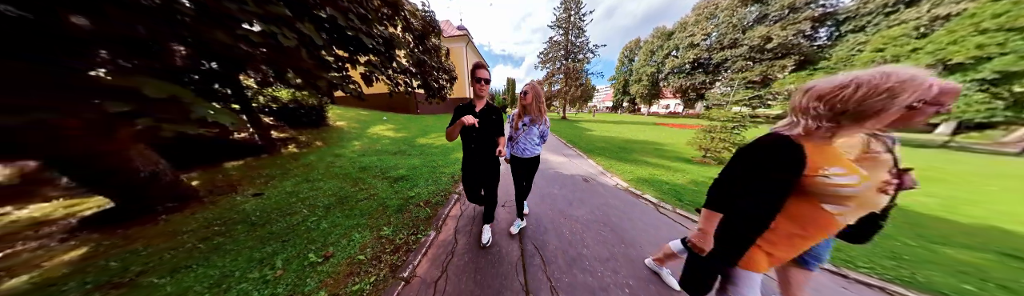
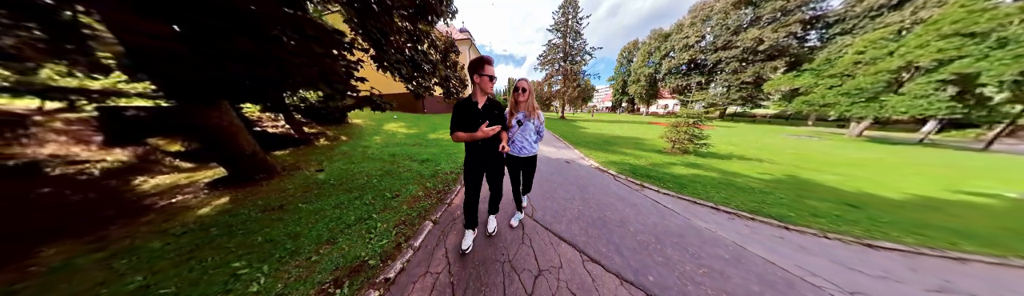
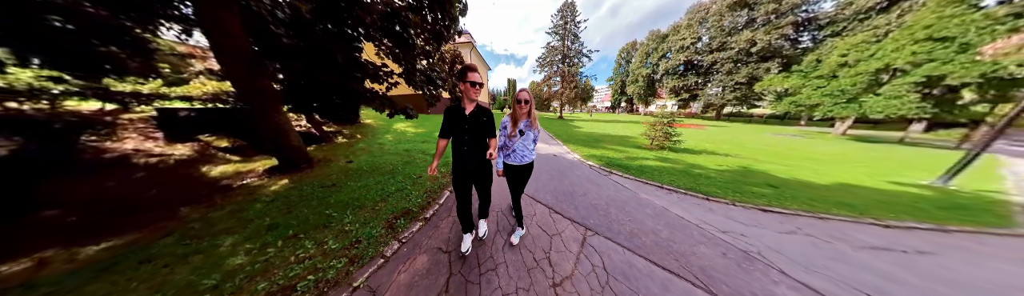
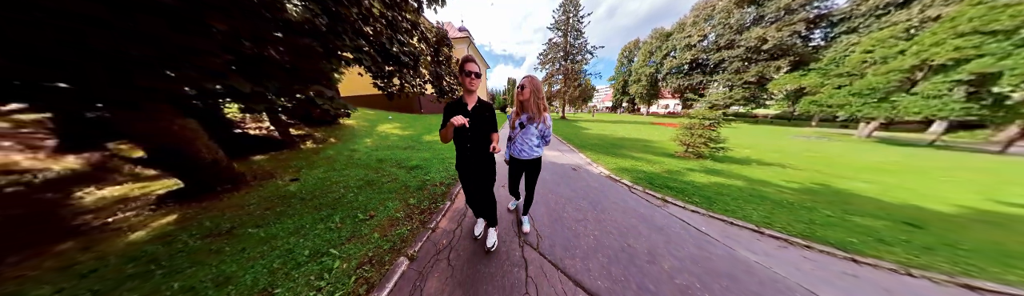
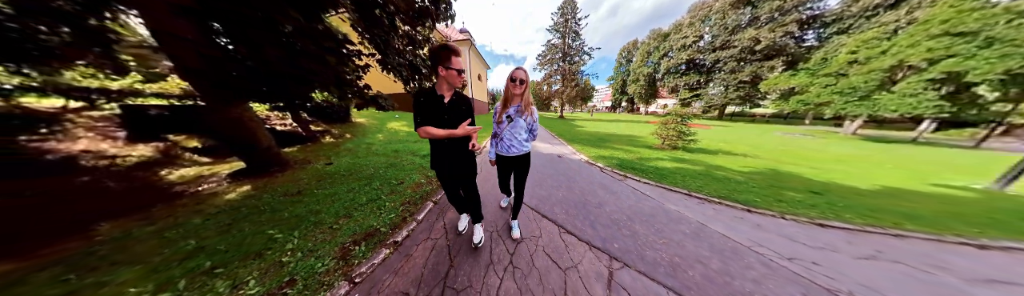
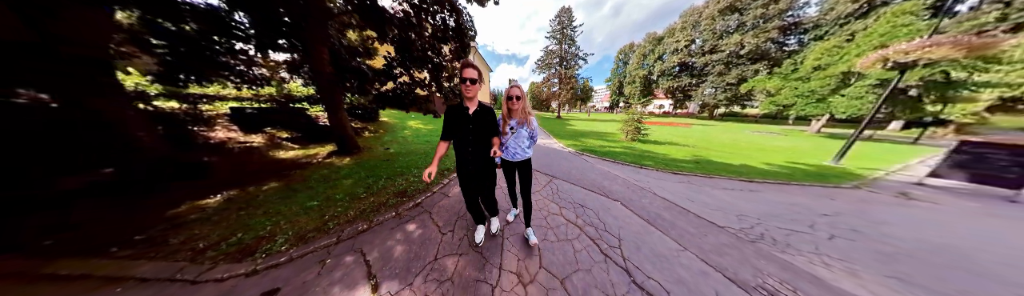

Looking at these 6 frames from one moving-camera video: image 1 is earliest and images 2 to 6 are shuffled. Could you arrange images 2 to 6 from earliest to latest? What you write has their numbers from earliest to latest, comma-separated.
4, 2, 5, 3, 6
